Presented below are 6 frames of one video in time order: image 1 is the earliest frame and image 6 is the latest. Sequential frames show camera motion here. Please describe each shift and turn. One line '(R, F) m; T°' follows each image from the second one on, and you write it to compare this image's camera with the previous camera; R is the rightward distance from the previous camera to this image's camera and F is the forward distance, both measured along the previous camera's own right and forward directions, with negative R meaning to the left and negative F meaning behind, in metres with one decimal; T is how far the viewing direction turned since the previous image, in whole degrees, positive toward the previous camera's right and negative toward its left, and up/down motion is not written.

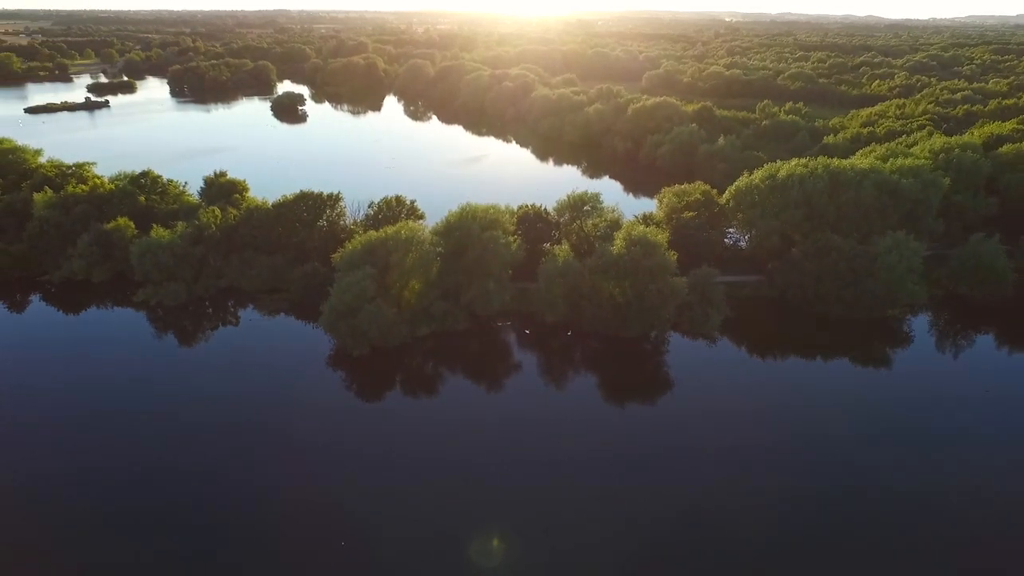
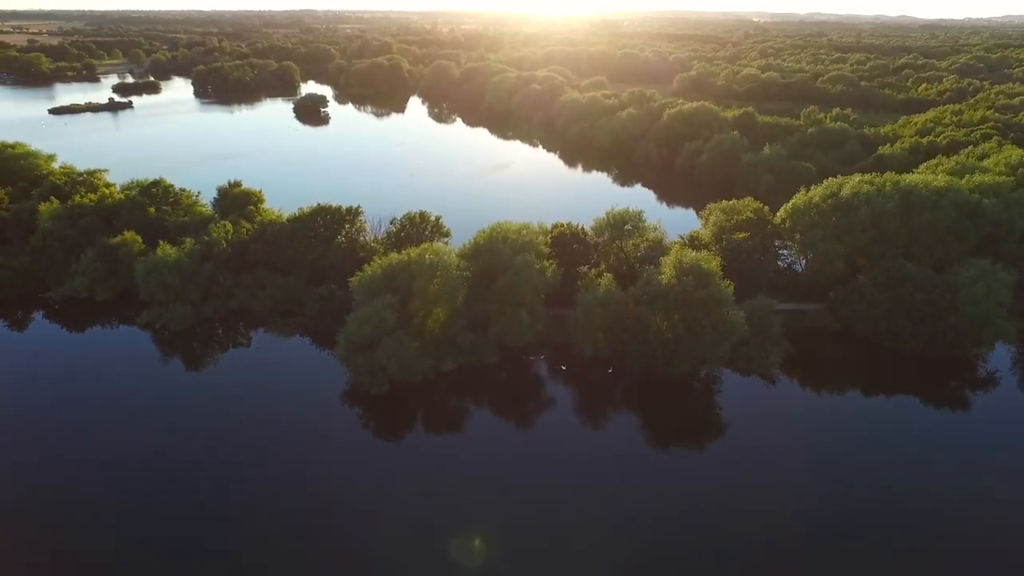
(-0.6, +2.7) m; -2°
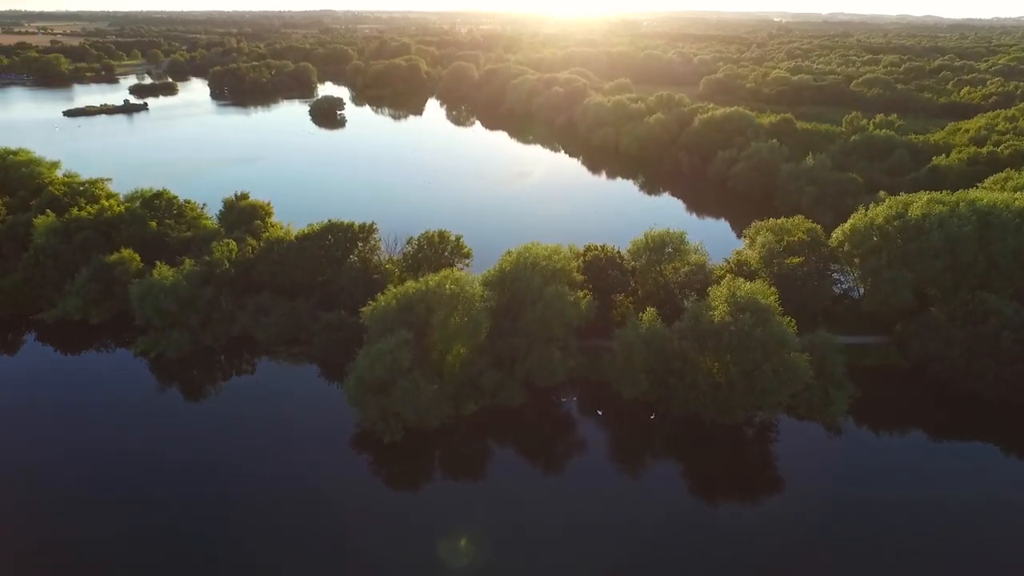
(-0.5, +2.7) m; -1°
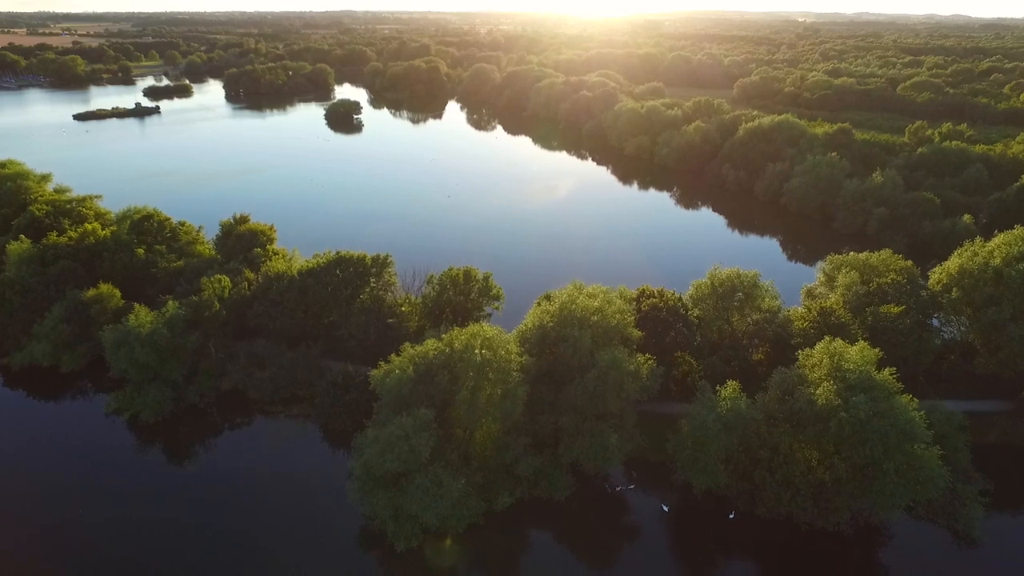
(-0.8, +4.2) m; -2°
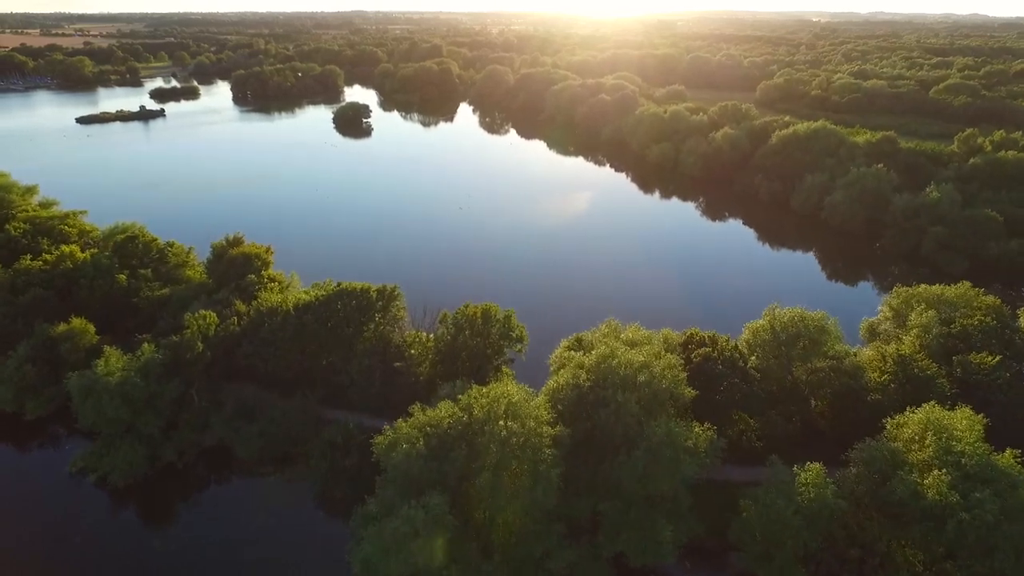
(-0.5, +3.1) m; -1°
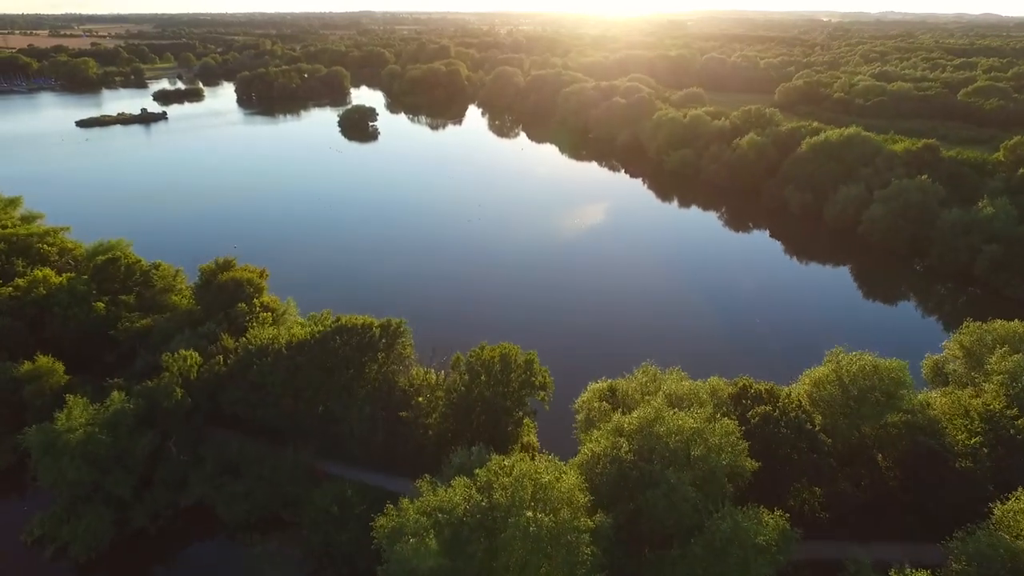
(-0.5, +2.6) m; -1°
